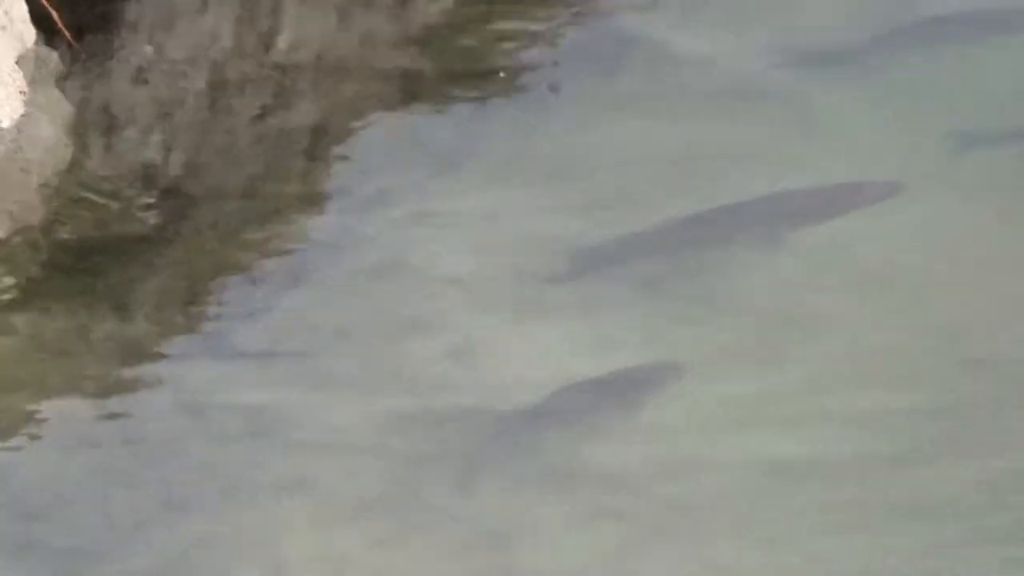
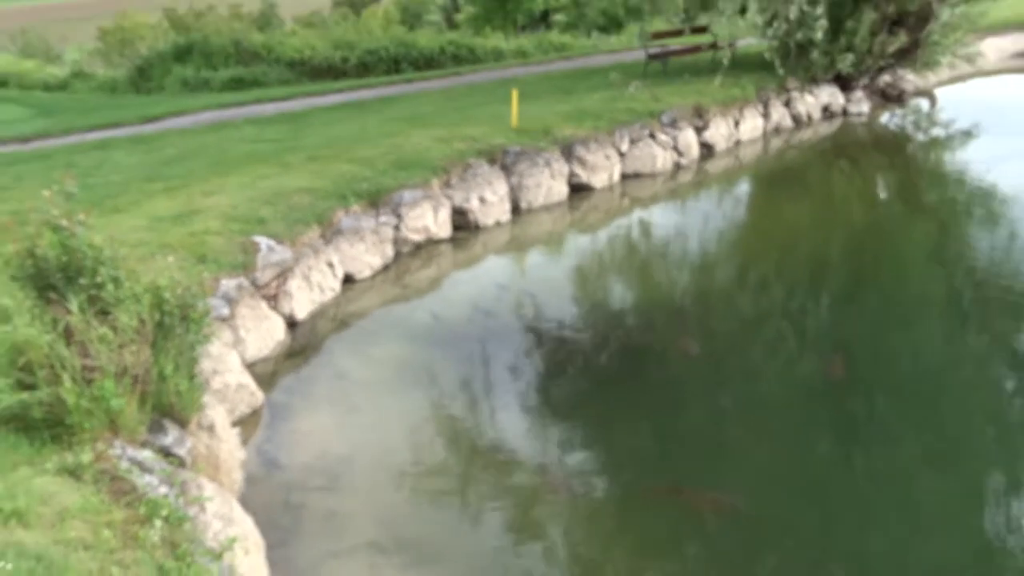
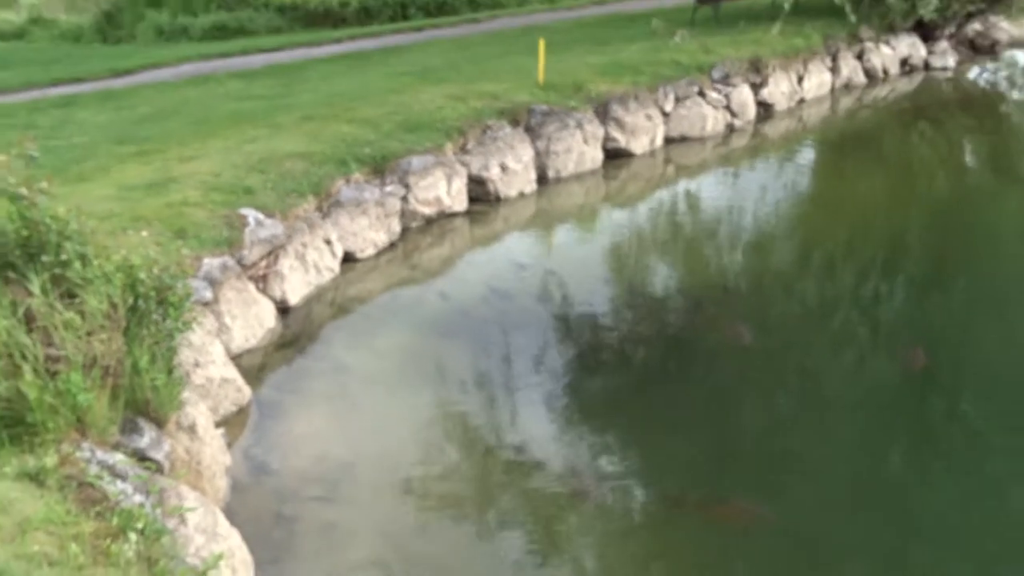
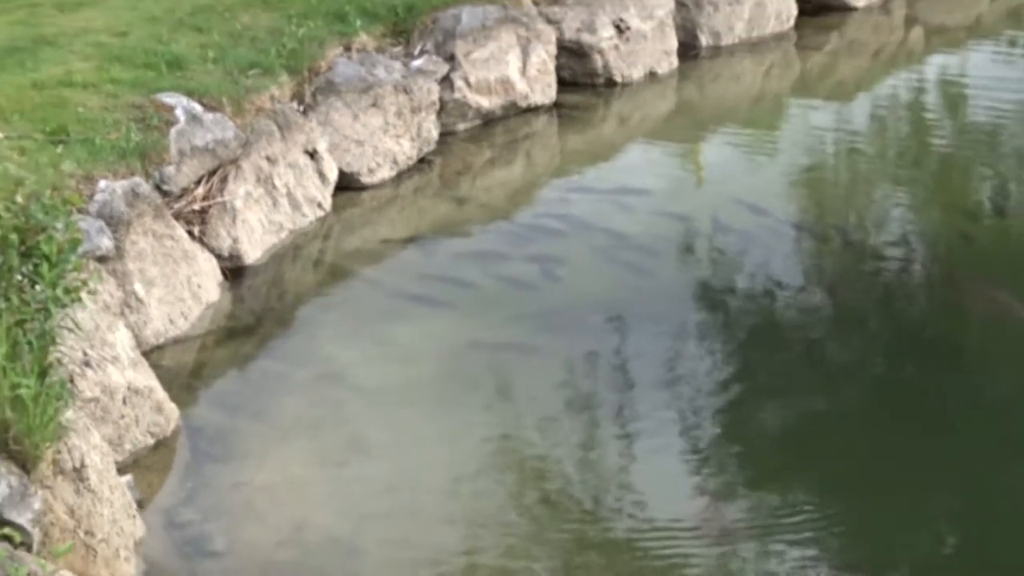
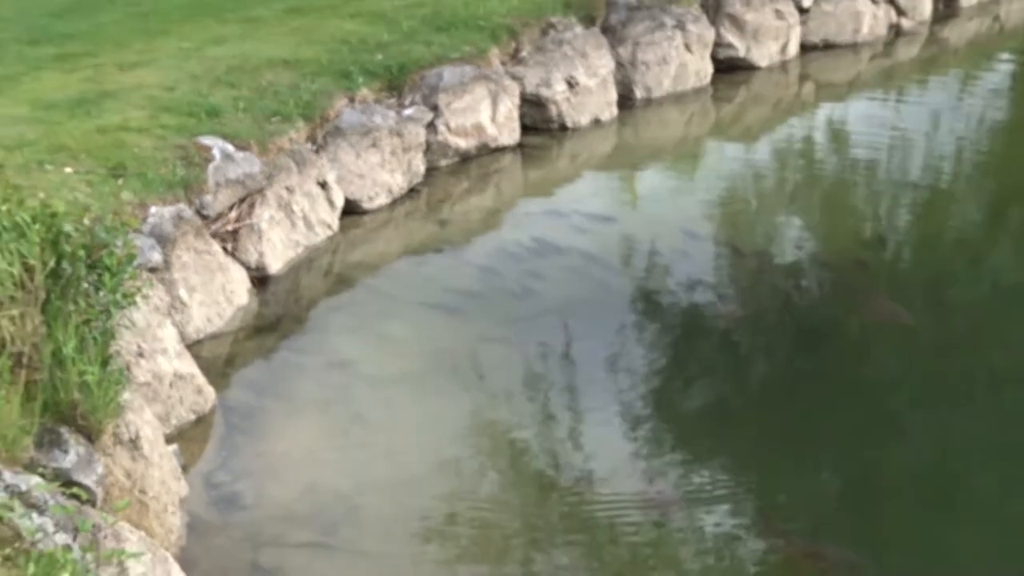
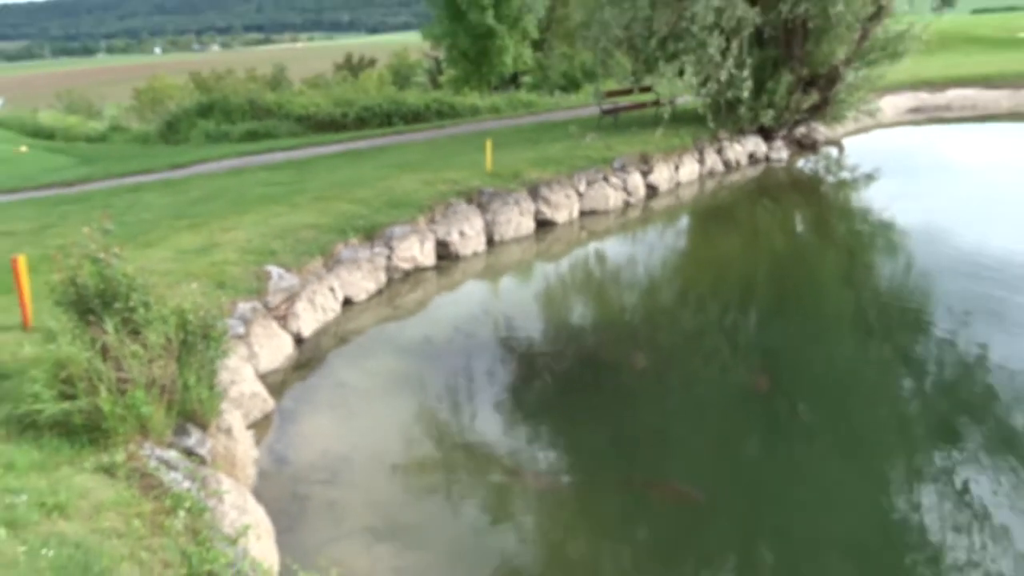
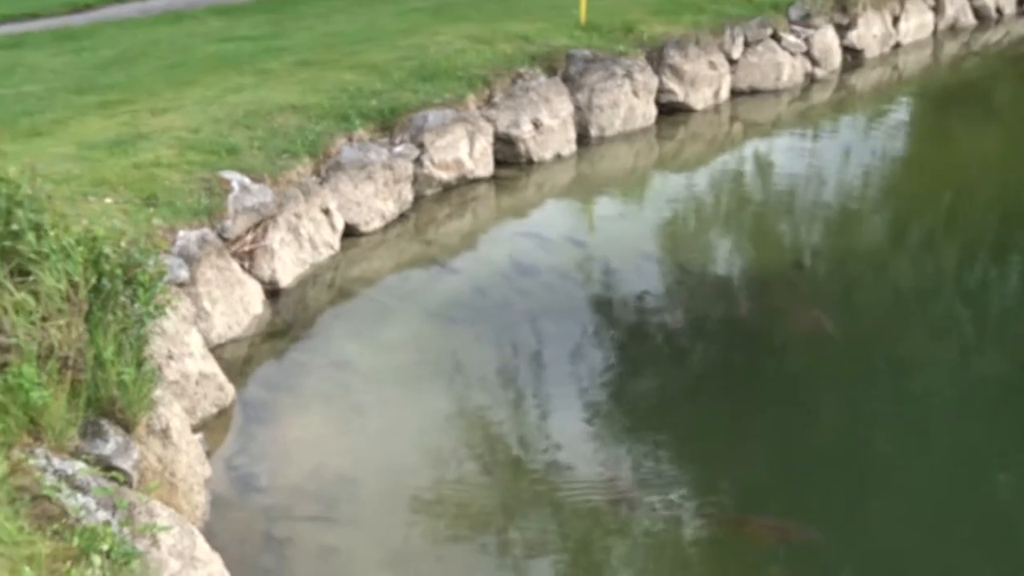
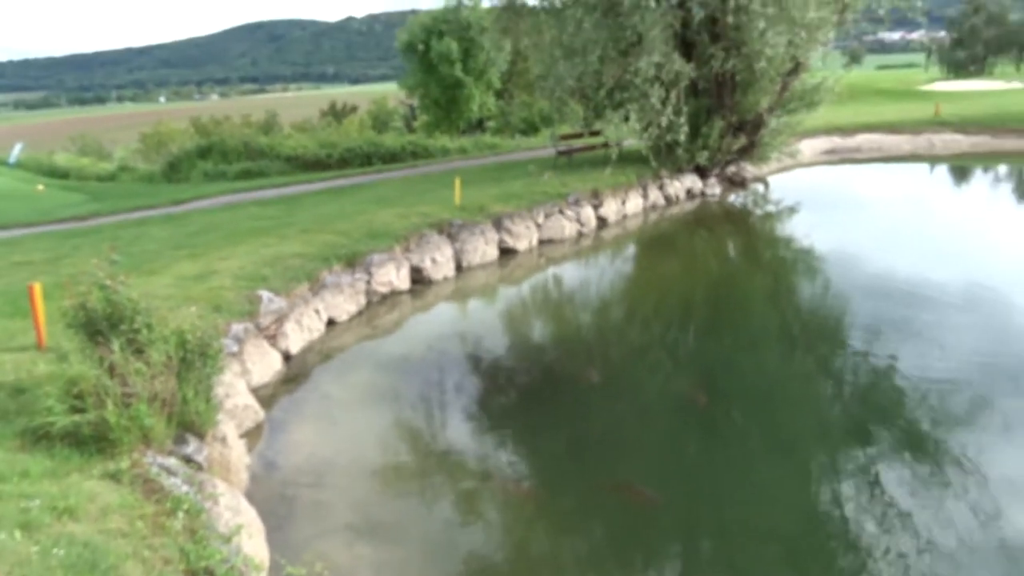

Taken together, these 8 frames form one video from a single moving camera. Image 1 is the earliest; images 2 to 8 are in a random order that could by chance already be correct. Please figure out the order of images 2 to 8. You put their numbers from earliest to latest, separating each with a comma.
4, 5, 7, 3, 2, 6, 8
